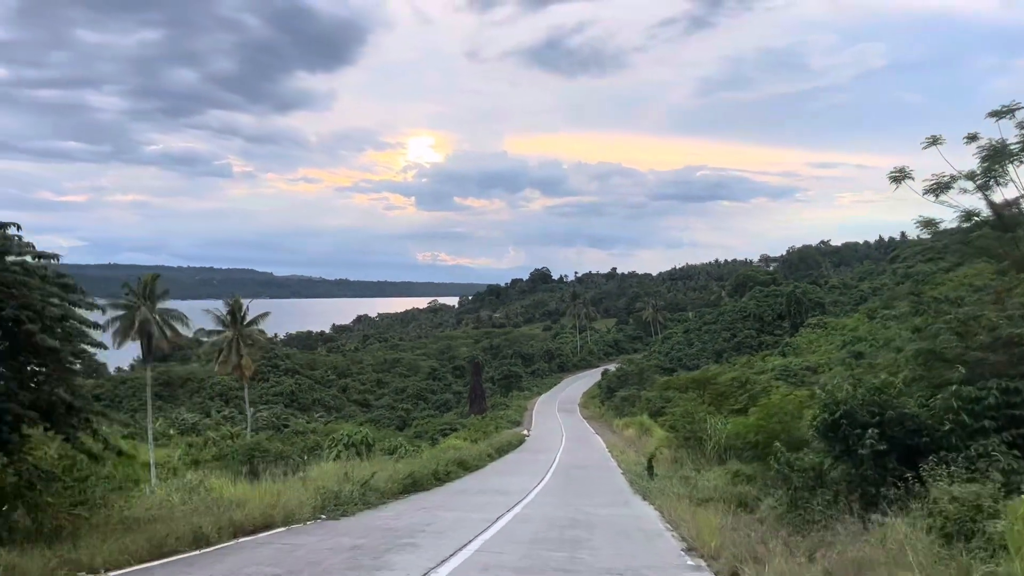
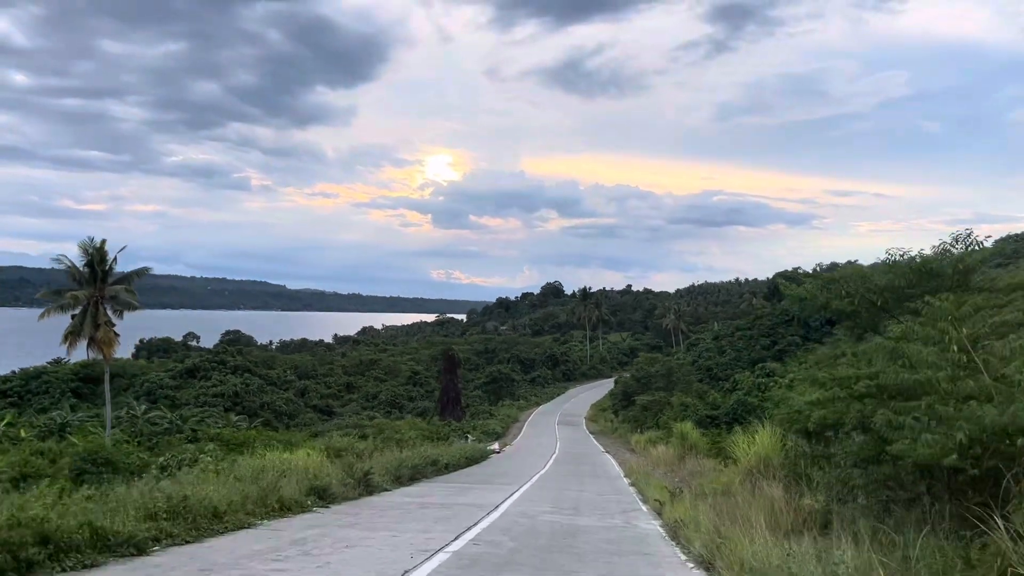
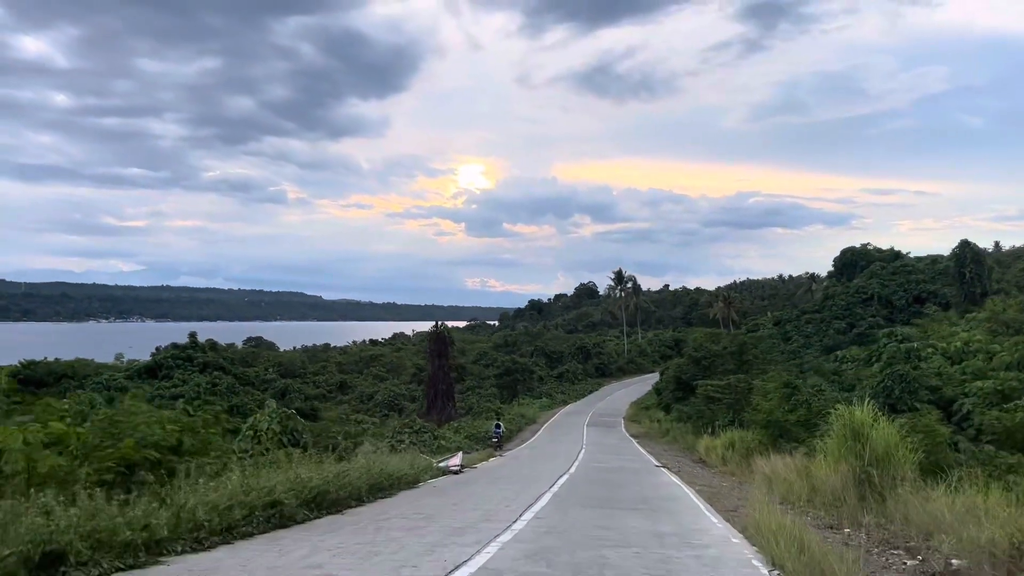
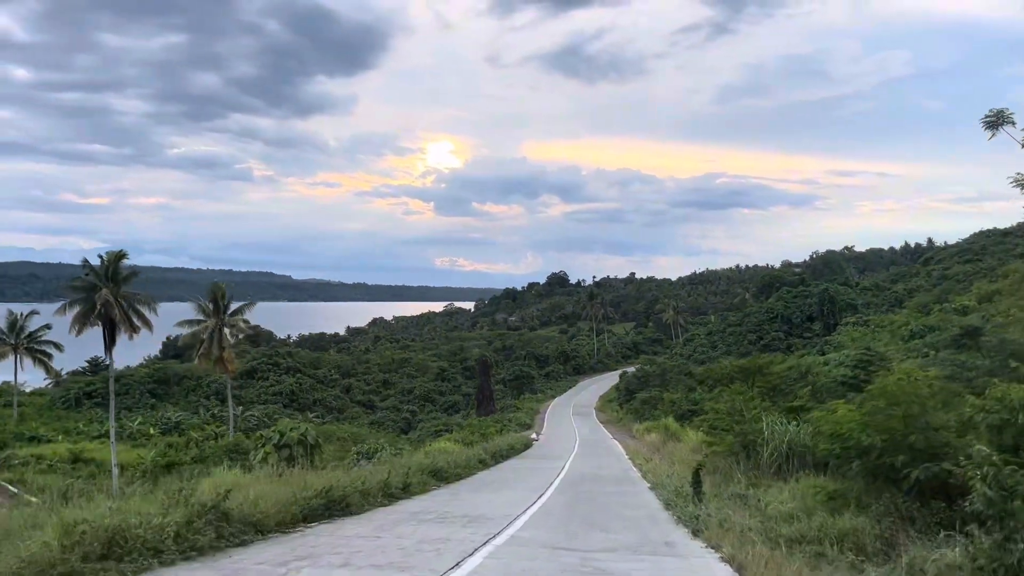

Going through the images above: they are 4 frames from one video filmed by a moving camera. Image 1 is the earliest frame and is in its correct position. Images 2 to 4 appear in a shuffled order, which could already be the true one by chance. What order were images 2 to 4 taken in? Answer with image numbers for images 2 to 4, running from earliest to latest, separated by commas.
4, 2, 3
